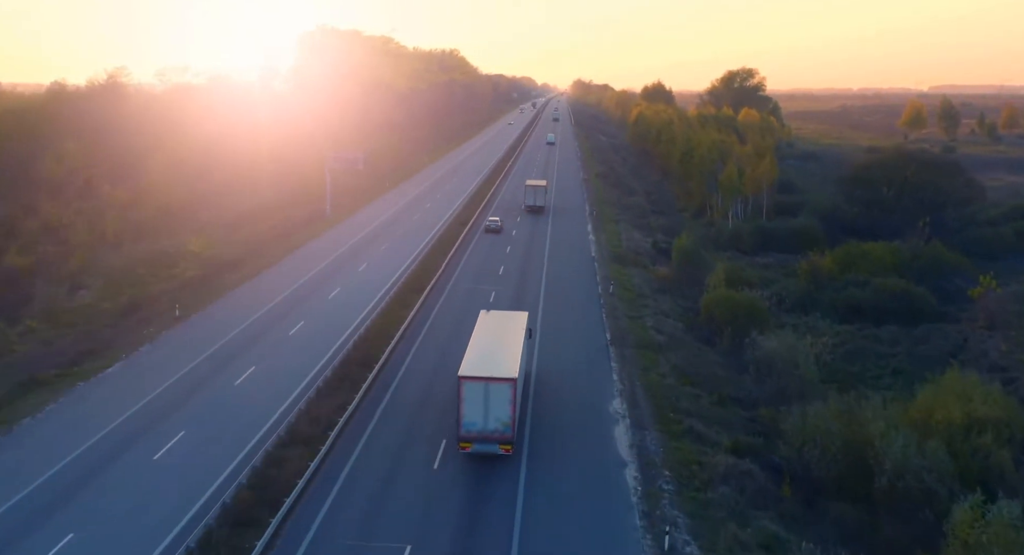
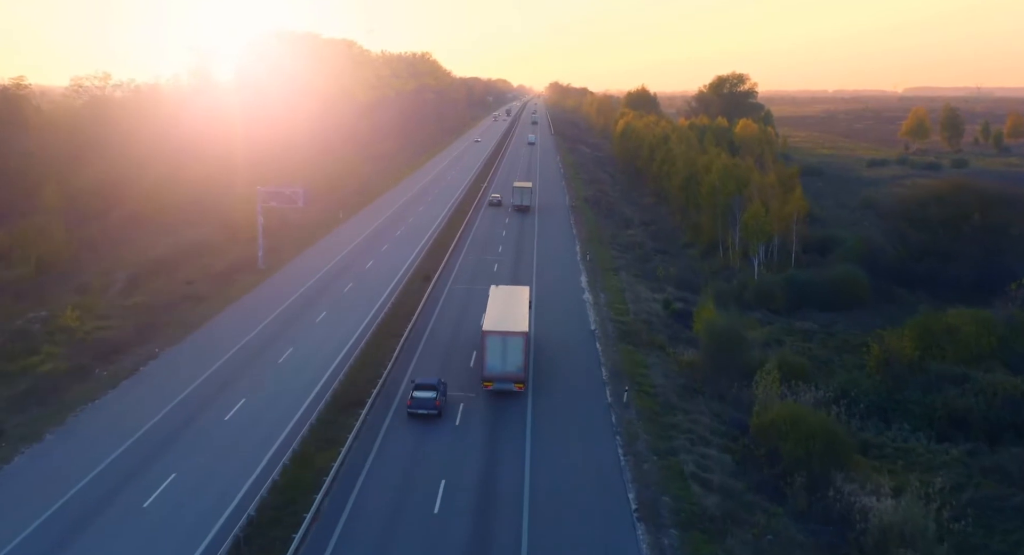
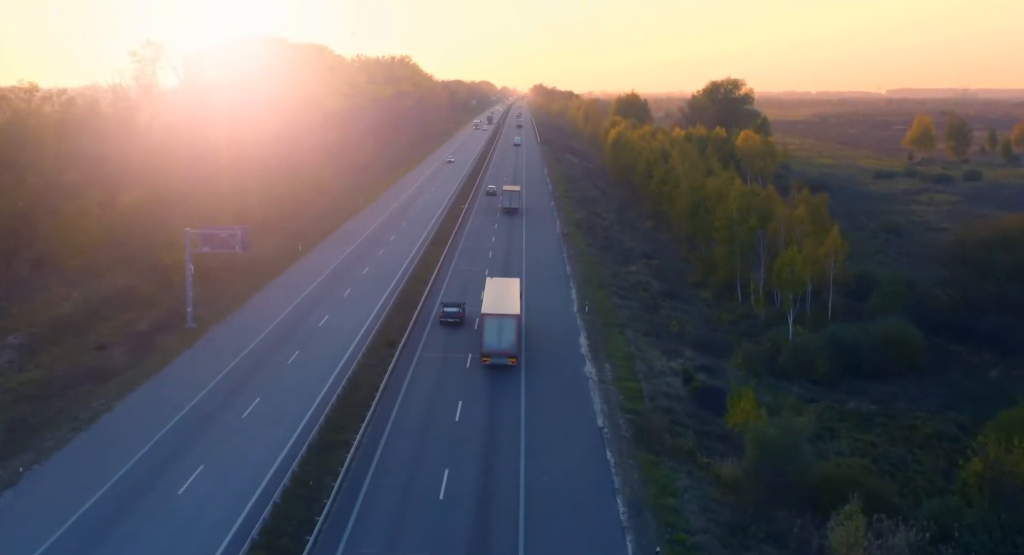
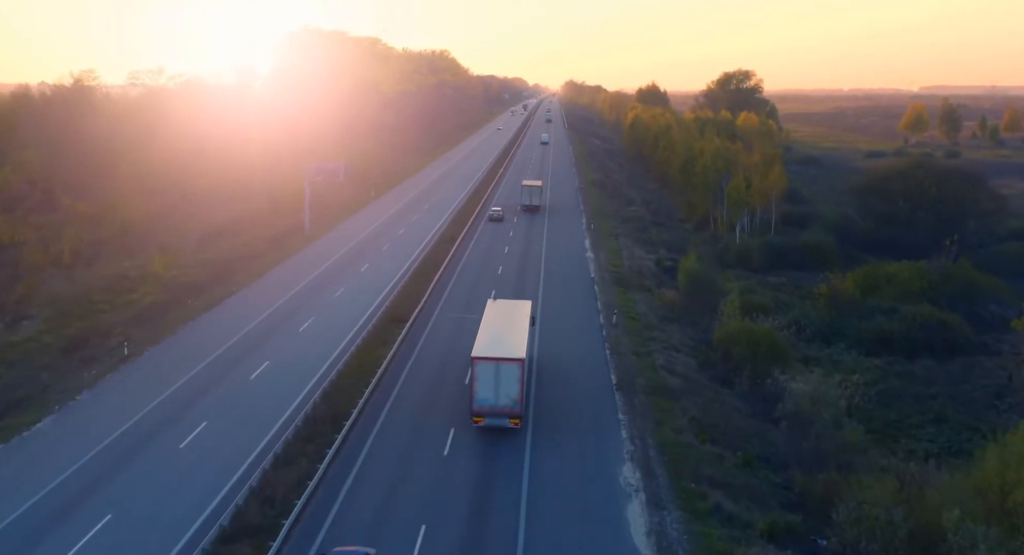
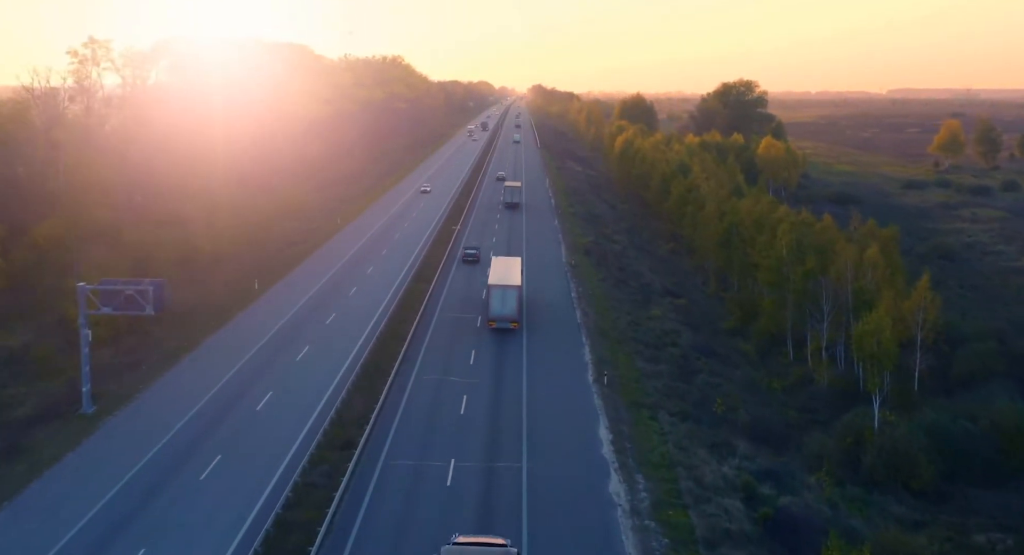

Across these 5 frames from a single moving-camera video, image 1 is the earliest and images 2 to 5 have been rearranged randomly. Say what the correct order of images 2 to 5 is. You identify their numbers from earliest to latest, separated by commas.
4, 2, 3, 5
